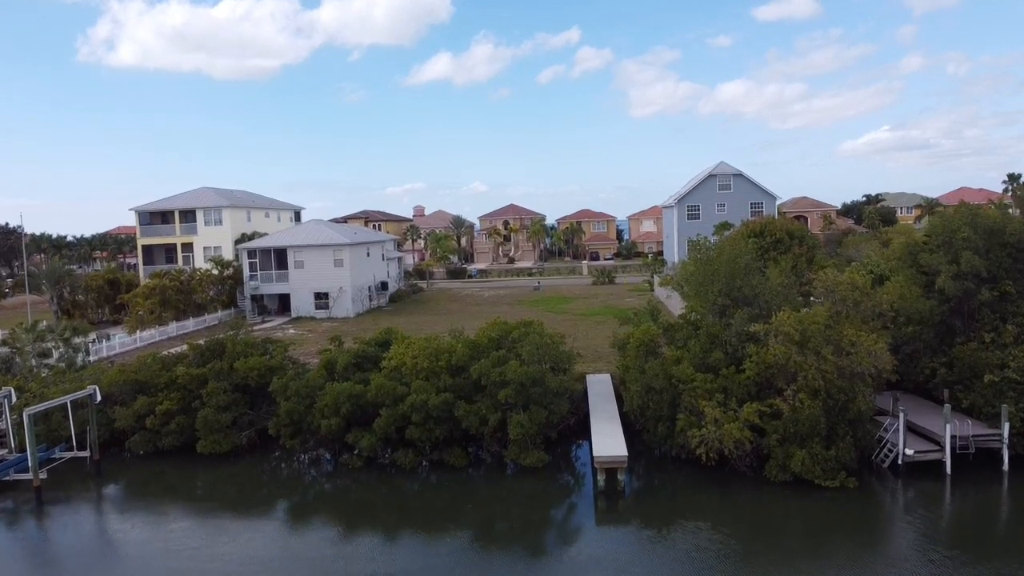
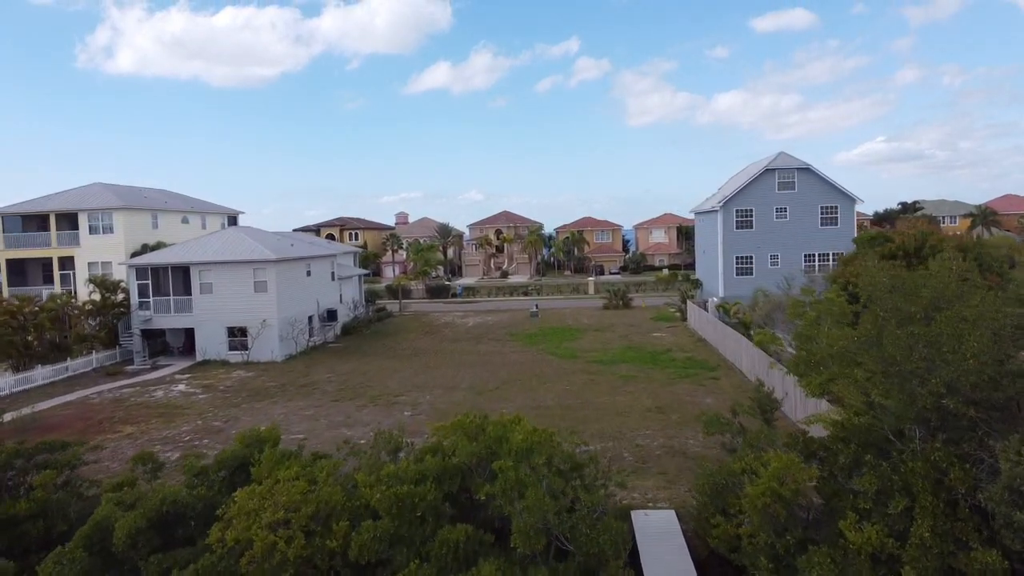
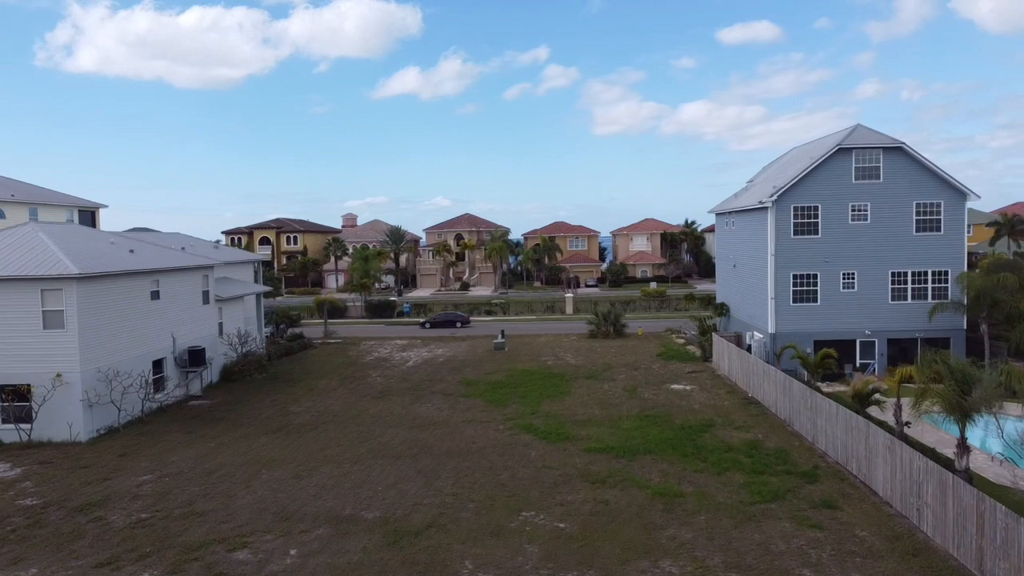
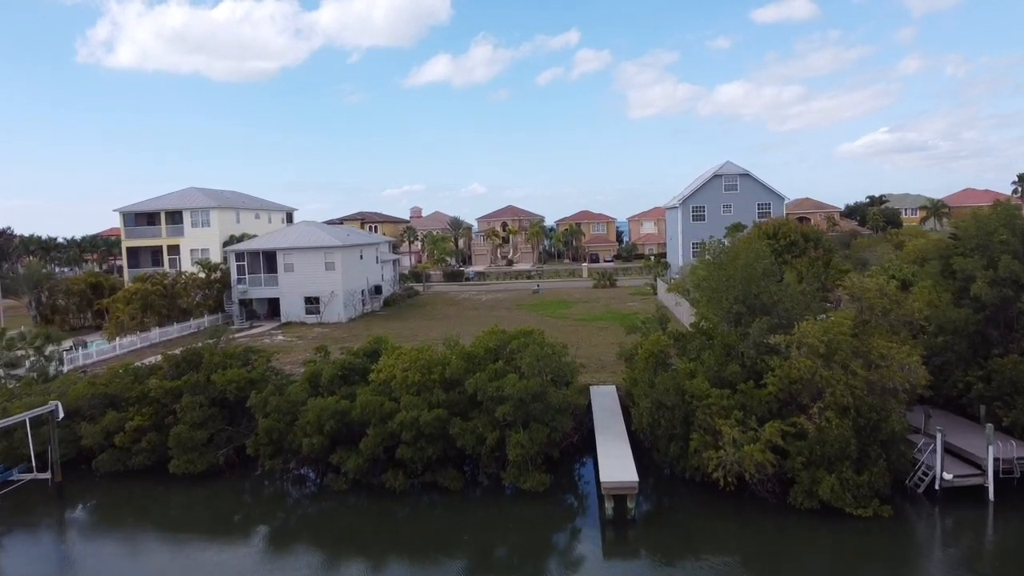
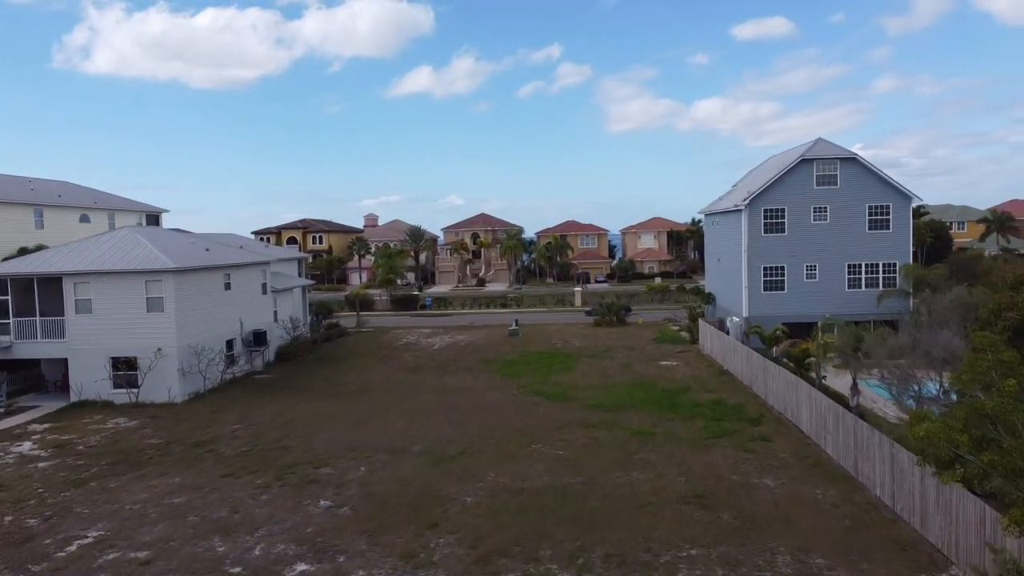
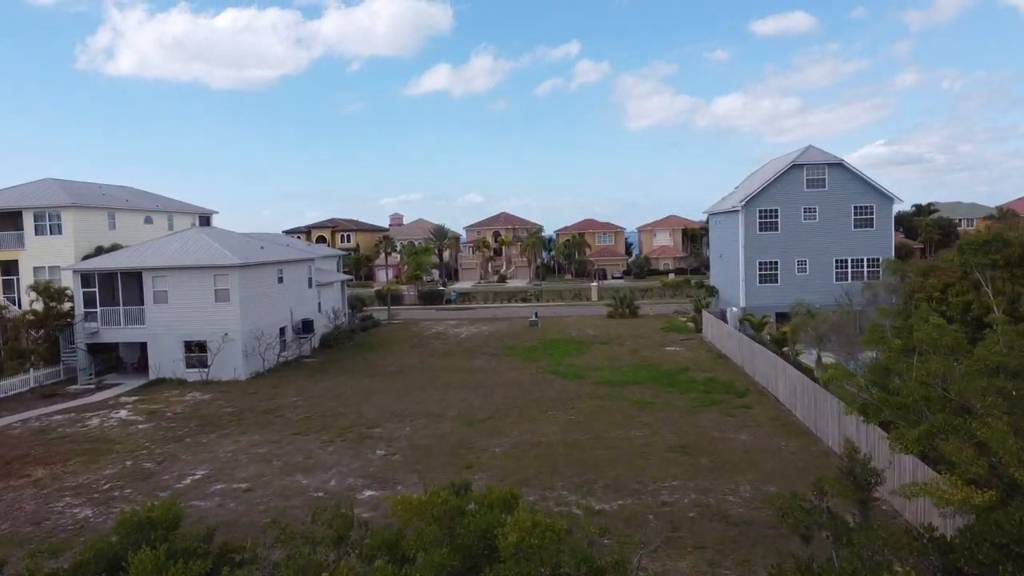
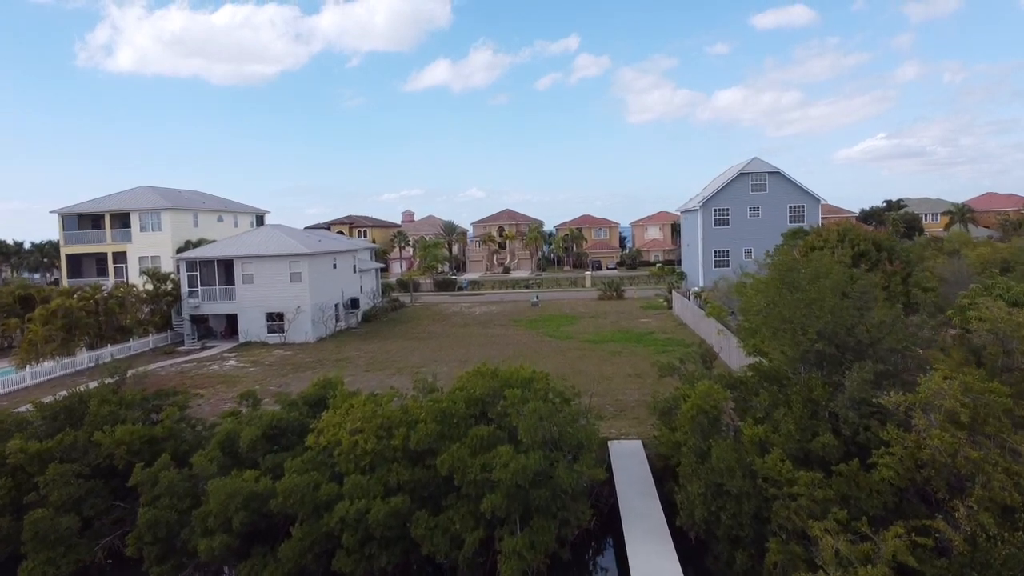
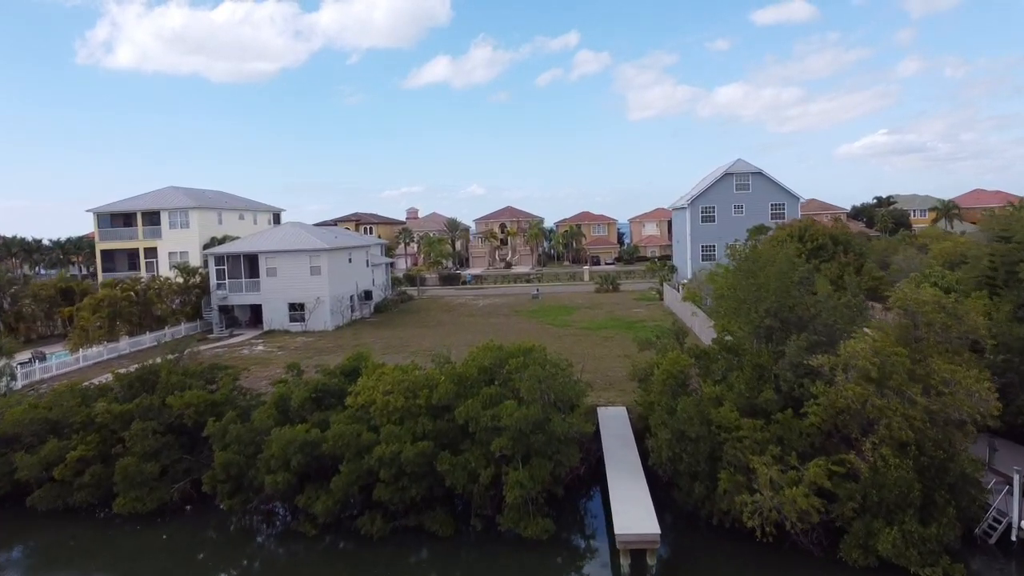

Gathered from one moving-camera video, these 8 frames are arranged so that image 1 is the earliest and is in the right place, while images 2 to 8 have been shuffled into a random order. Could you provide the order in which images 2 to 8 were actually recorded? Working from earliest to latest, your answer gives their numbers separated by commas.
4, 8, 7, 2, 6, 5, 3
